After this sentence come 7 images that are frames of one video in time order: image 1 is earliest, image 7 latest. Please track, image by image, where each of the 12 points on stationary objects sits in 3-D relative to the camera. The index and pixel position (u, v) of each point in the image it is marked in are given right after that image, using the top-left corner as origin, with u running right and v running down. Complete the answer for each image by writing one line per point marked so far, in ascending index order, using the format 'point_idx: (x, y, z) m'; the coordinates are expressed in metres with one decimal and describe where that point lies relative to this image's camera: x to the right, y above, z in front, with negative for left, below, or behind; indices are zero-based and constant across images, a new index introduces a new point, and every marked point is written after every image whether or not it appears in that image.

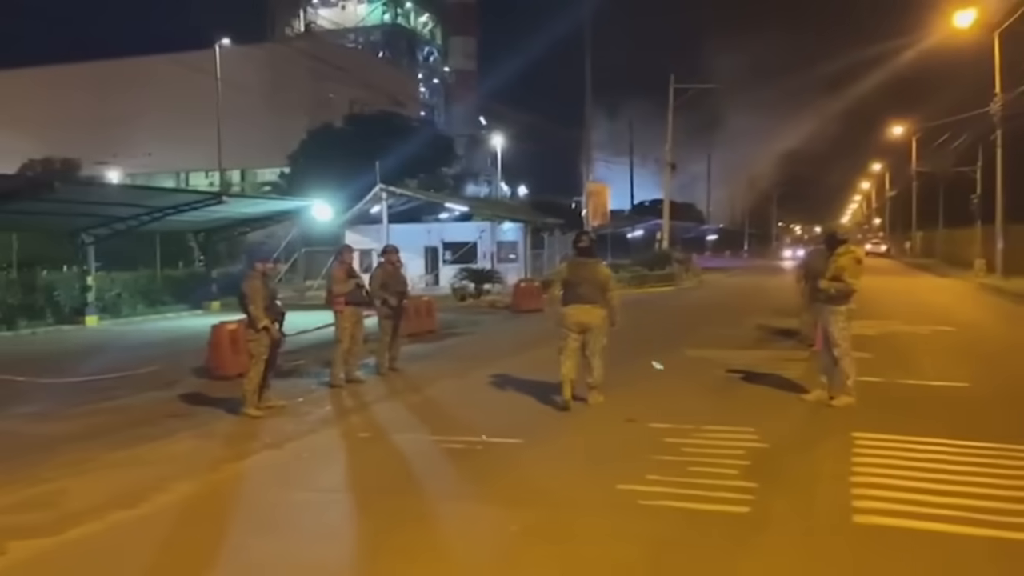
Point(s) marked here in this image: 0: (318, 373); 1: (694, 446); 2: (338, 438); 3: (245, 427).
0: (-3.5, -1.5, +15.7) m
1: (+1.8, -1.6, +8.8) m
2: (-2.0, -1.7, +9.8) m
3: (-3.2, -1.7, +10.7) m
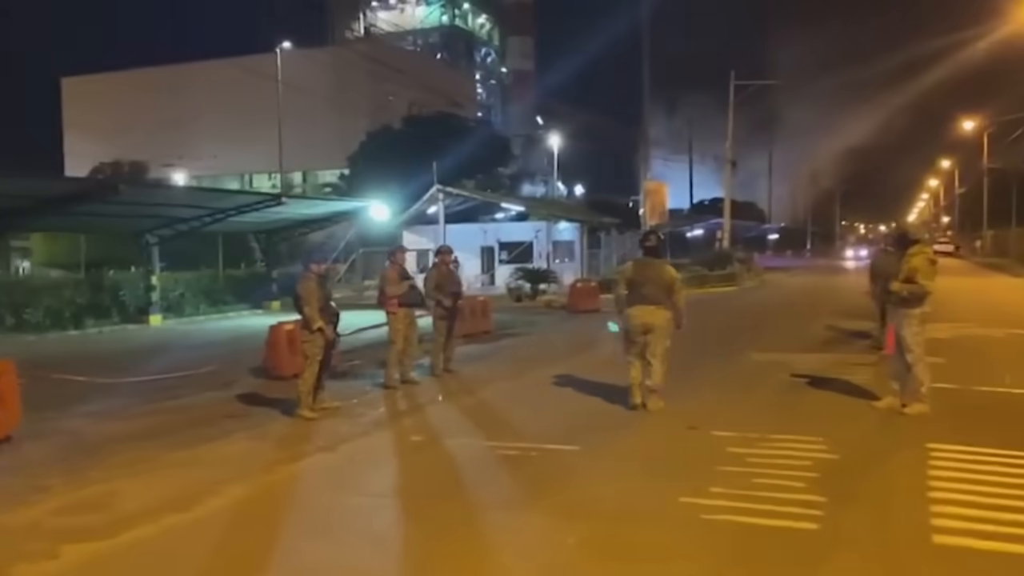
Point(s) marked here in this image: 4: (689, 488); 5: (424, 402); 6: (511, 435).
0: (-2.5, -1.5, +15.7) m
1: (+2.4, -1.6, +8.5) m
2: (-1.3, -1.7, +9.7) m
3: (-2.6, -1.7, +10.6) m
4: (+1.5, -1.7, +7.5) m
5: (-1.2, -1.6, +12.1) m
6: (0.0, -1.7, +9.9) m
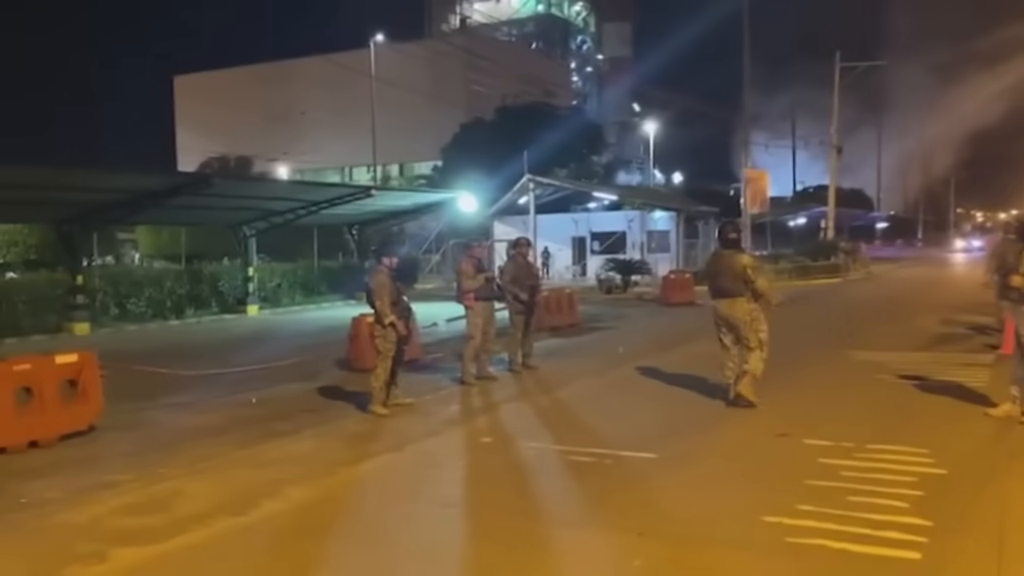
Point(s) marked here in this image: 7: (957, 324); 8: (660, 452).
0: (-1.1, -1.4, +15.4) m
1: (+3.0, -1.6, +7.7) m
2: (-0.6, -1.7, +9.3) m
3: (-1.7, -1.6, +10.4) m
4: (+2.0, -1.7, +6.8) m
5: (-0.2, -1.5, +11.7) m
6: (+0.8, -1.6, +9.4) m
7: (+9.6, -0.8, +18.8) m
8: (+1.5, -1.6, +8.7) m
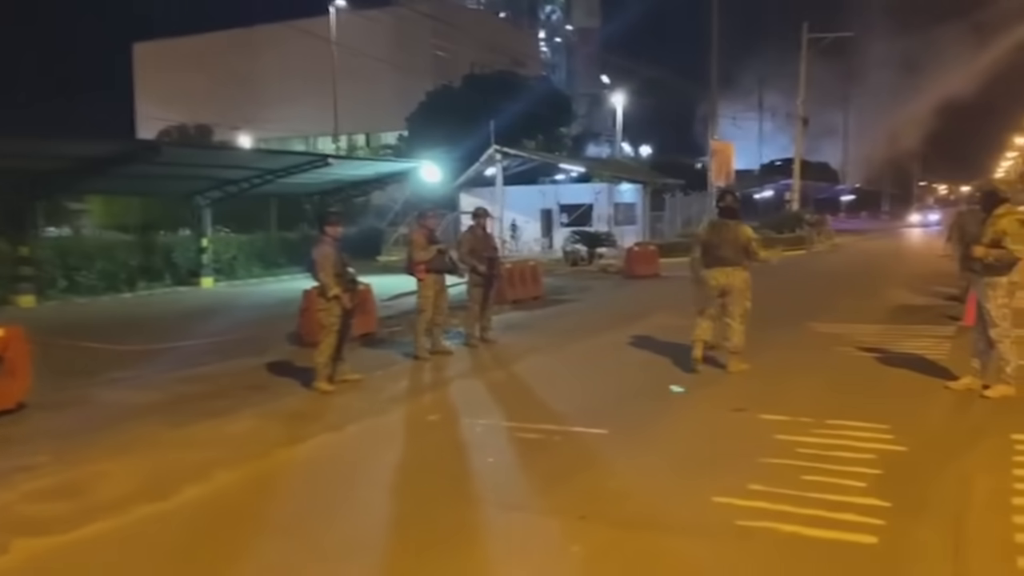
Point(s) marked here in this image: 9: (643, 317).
0: (-1.8, -0.9, +14.9) m
1: (+2.5, -1.4, +7.4) m
2: (-1.1, -1.3, +8.9) m
3: (-2.2, -1.3, +9.9) m
4: (+1.6, -1.5, +6.5) m
5: (-0.8, -1.1, +11.3) m
6: (+0.3, -1.3, +9.0) m
7: (+8.7, -0.2, +18.7) m
8: (+1.0, -1.3, +8.4) m
9: (+2.6, -0.6, +17.5) m
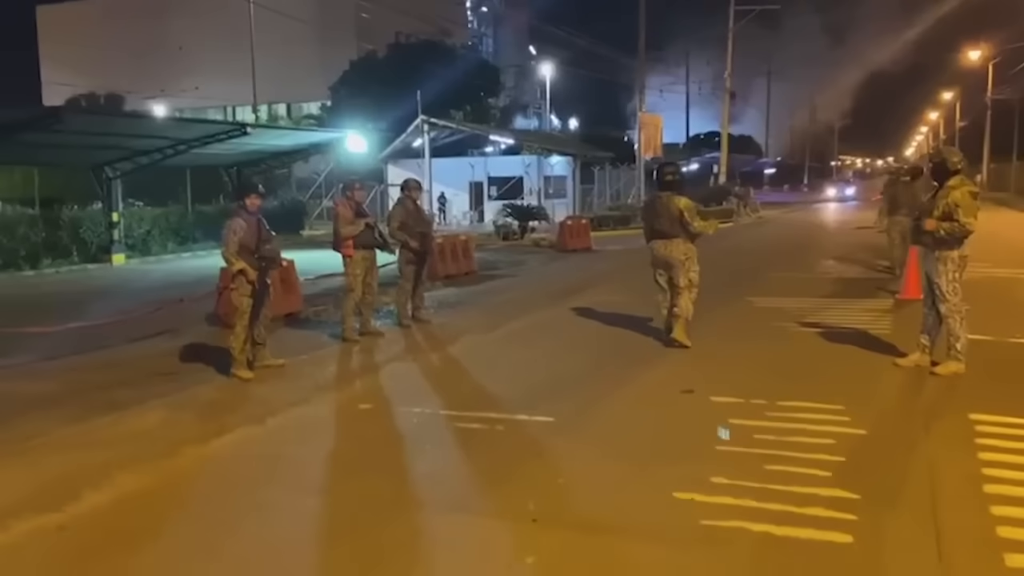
0: (-2.9, -0.5, +14.2) m
1: (+2.1, -1.2, +7.0) m
2: (-1.7, -1.1, +8.2) m
3: (-2.9, -1.1, +9.1) m
4: (+1.2, -1.3, +6.0) m
5: (-1.6, -0.8, +10.6) m
6: (-0.3, -1.1, +8.4) m
7: (+7.3, +0.4, +18.7) m
8: (+0.4, -1.1, +7.8) m
9: (+1.3, -0.1, +17.0) m
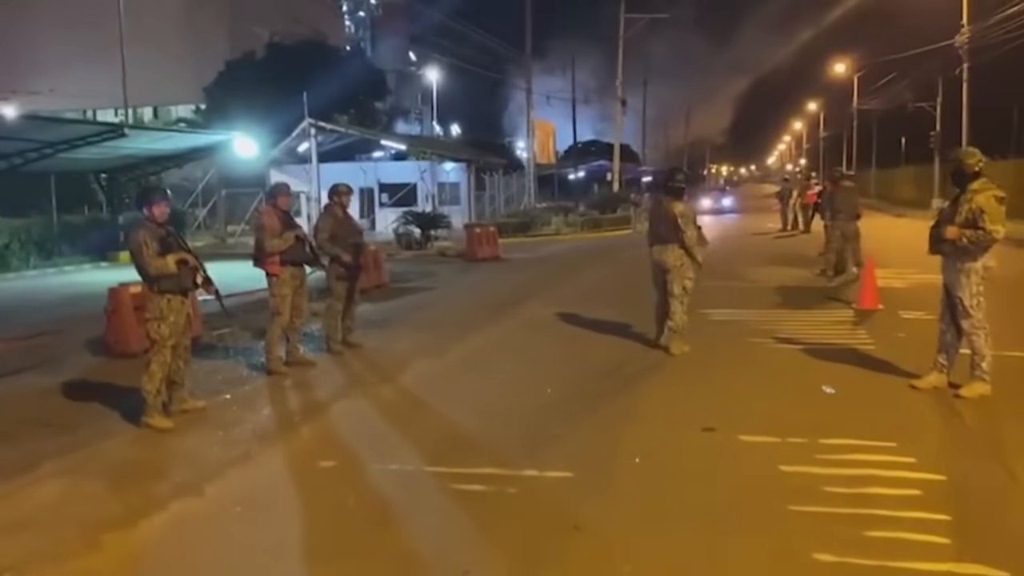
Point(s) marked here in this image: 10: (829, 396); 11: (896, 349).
0: (-3.7, -0.8, +12.3) m
1: (+2.2, -1.3, +5.9) m
2: (-1.7, -1.4, +6.6) m
3: (-3.0, -1.3, +7.3) m
4: (+1.5, -1.5, +4.8) m
5: (-1.9, -1.1, +9.0) m
6: (-0.4, -1.3, +7.0) m
7: (+5.7, +0.2, +18.3) m
8: (+0.4, -1.3, +6.5) m
9: (0.0, -0.3, +15.7) m
10: (+3.0, -1.0, +8.3) m
11: (+4.6, -0.7, +10.5) m
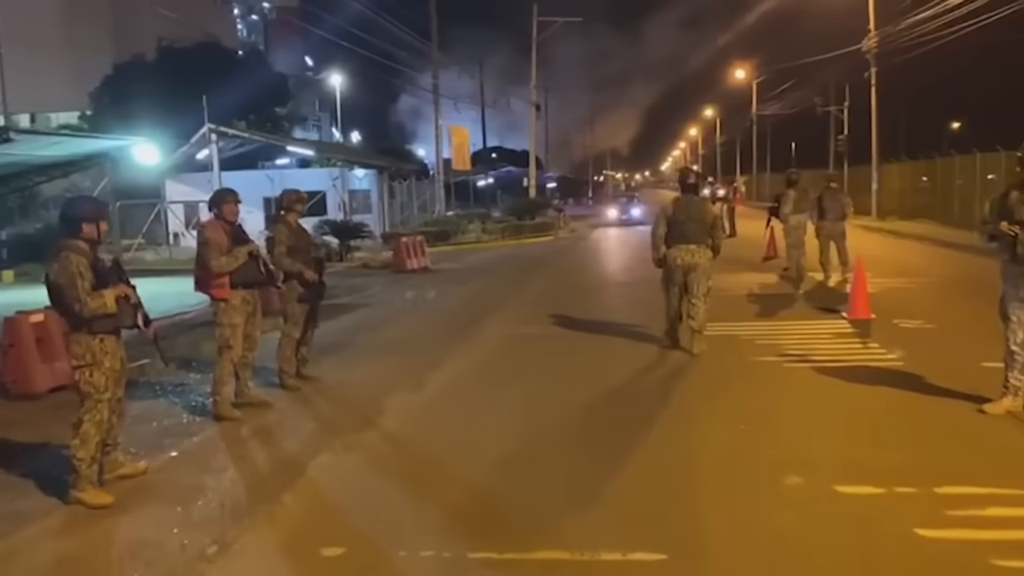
0: (-4.0, -1.1, +10.4) m
1: (+2.6, -1.4, +4.7) m
2: (-1.3, -1.6, +5.0) m
3: (-2.7, -1.6, +5.6) m
4: (+2.0, -1.6, +3.6) m
5: (-1.8, -1.3, +7.4) m
6: (0.0, -1.5, +5.5) m
7: (+4.6, +0.1, +17.4) m
8: (+0.8, -1.5, +5.2) m
9: (-0.7, -0.6, +14.3) m
10: (+3.2, -1.1, +7.2) m
11: (+4.5, -0.8, +9.6) m
